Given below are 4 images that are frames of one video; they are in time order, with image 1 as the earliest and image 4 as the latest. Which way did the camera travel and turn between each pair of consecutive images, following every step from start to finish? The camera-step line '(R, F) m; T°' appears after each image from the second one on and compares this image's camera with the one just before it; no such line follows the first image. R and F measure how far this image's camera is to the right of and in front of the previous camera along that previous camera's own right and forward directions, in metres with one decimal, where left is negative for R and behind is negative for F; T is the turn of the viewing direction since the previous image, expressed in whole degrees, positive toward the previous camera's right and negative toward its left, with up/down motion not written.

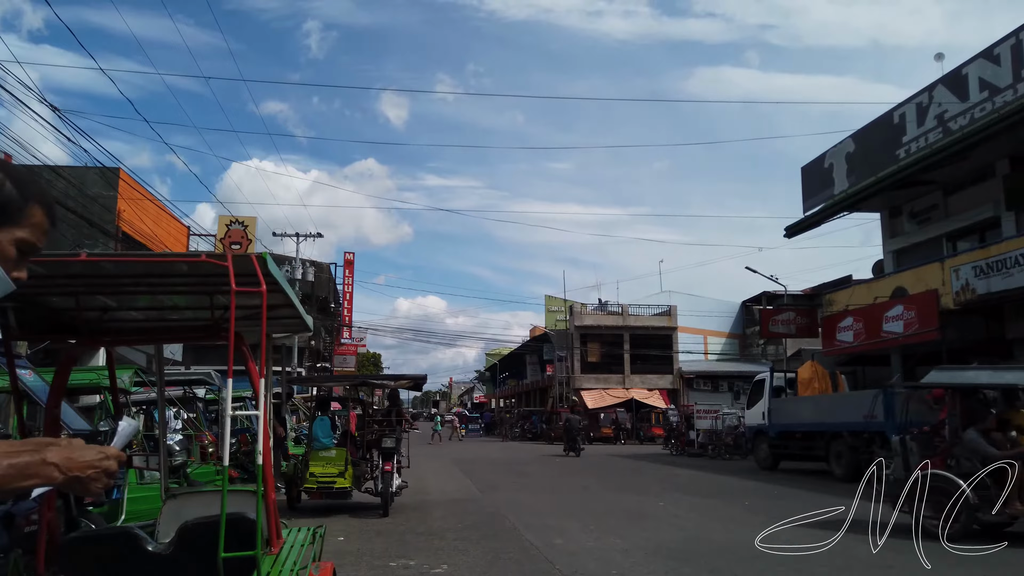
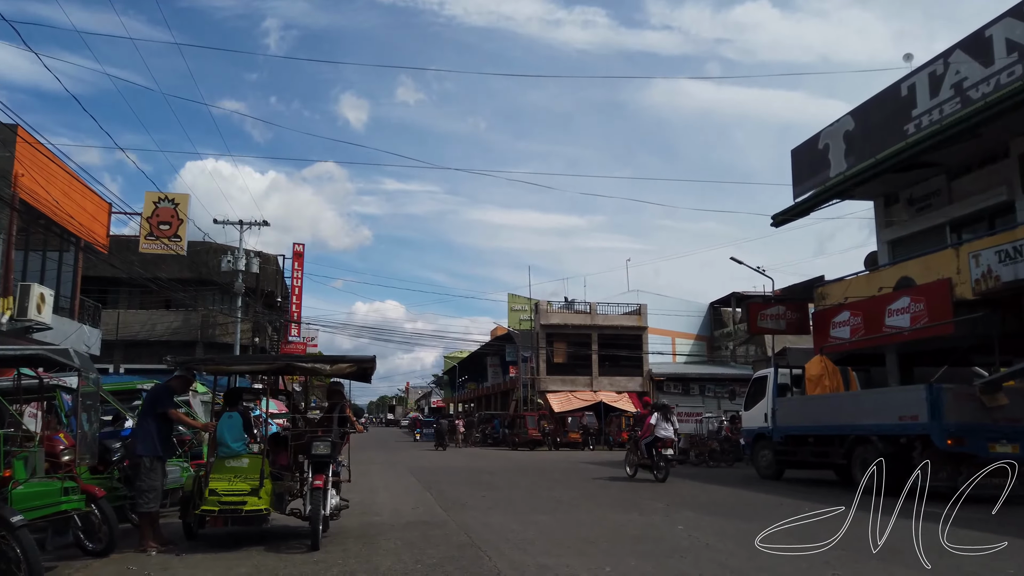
(-0.2, +2.6) m; +3°
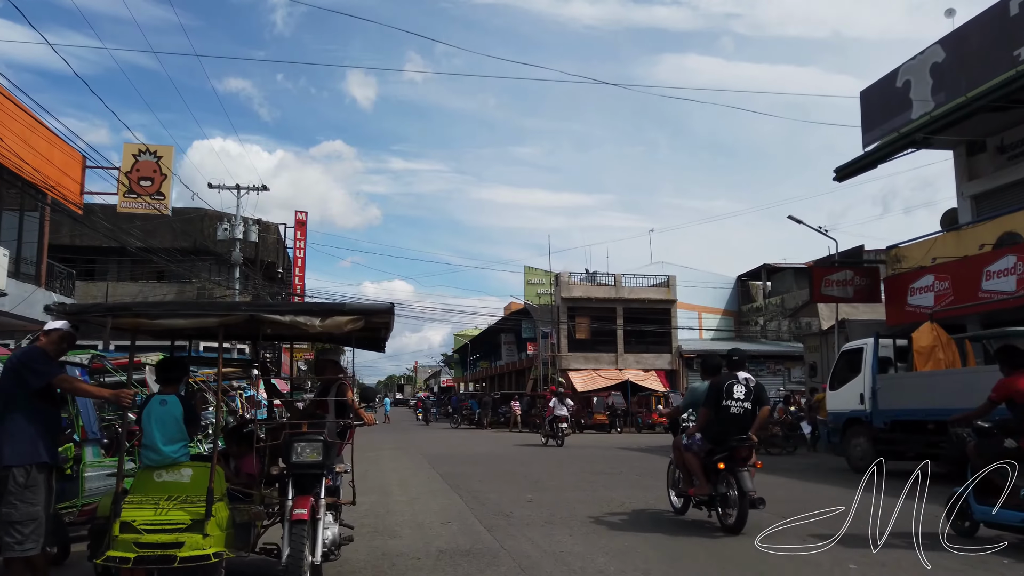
(-0.6, +2.9) m; -1°
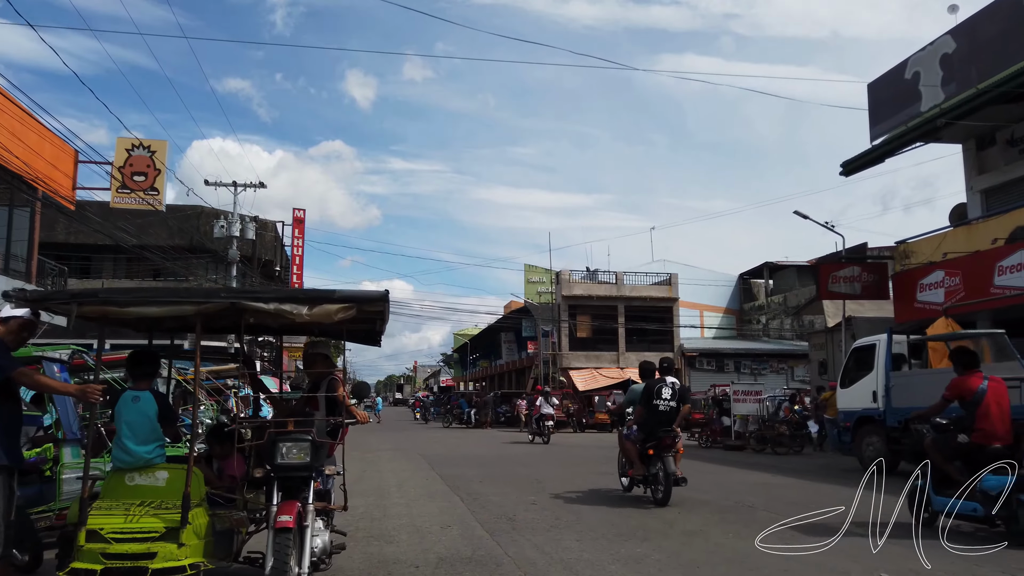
(0.0, +0.4) m; 0°
